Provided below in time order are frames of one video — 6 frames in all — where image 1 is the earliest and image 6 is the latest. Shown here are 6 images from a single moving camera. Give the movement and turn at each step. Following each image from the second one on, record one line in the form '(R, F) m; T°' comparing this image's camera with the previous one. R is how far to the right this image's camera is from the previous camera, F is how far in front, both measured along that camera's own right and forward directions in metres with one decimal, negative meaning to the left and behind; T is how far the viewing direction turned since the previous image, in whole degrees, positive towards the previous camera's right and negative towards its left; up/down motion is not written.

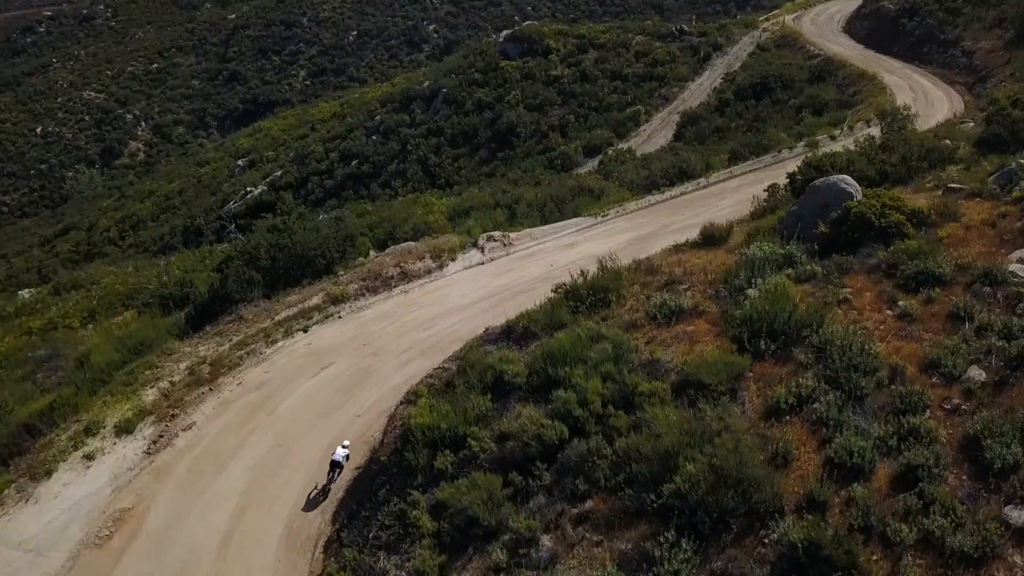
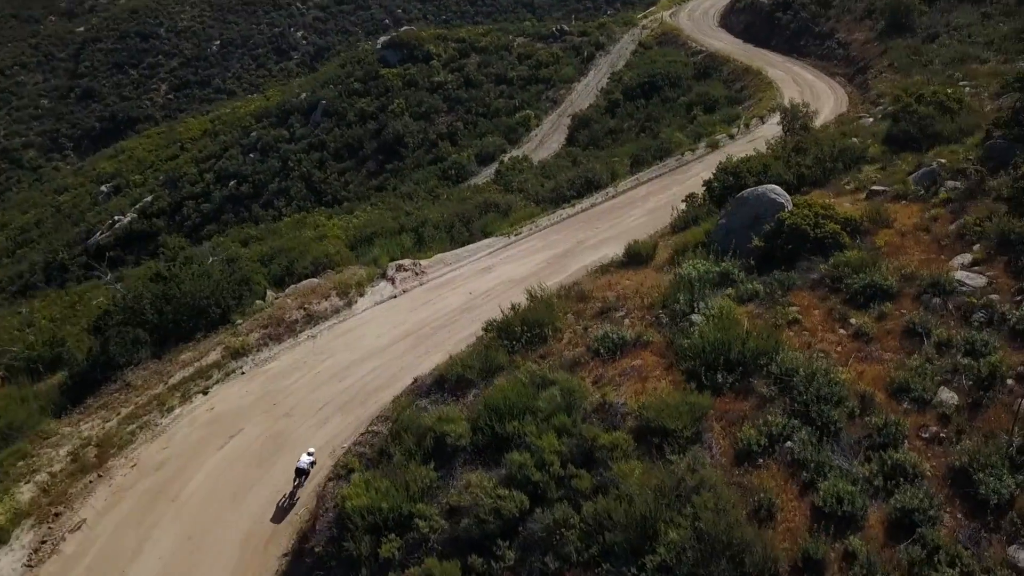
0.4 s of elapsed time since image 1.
(-0.8, +1.7) m; +8°
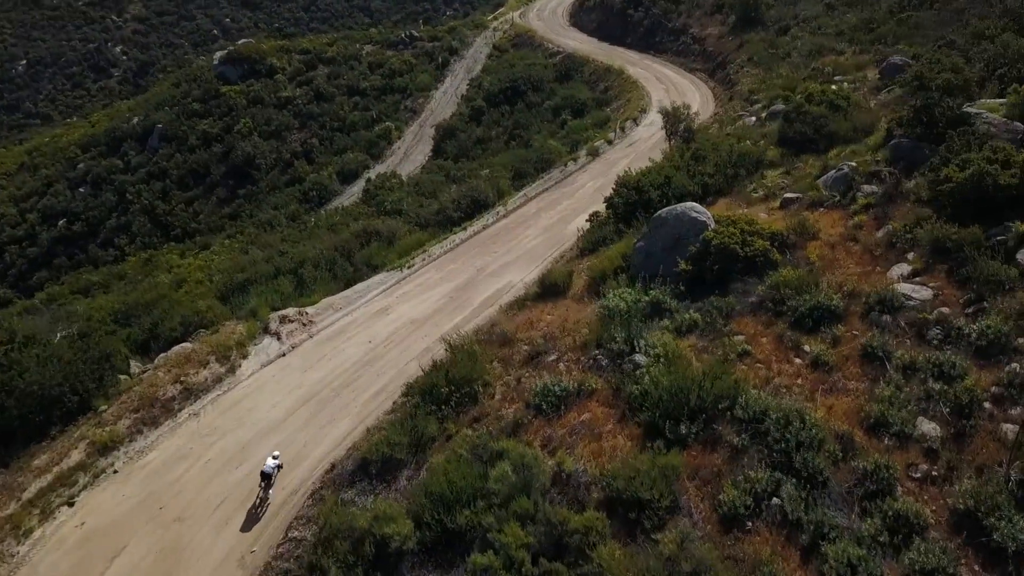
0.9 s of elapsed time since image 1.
(-1.1, +2.1) m; +10°
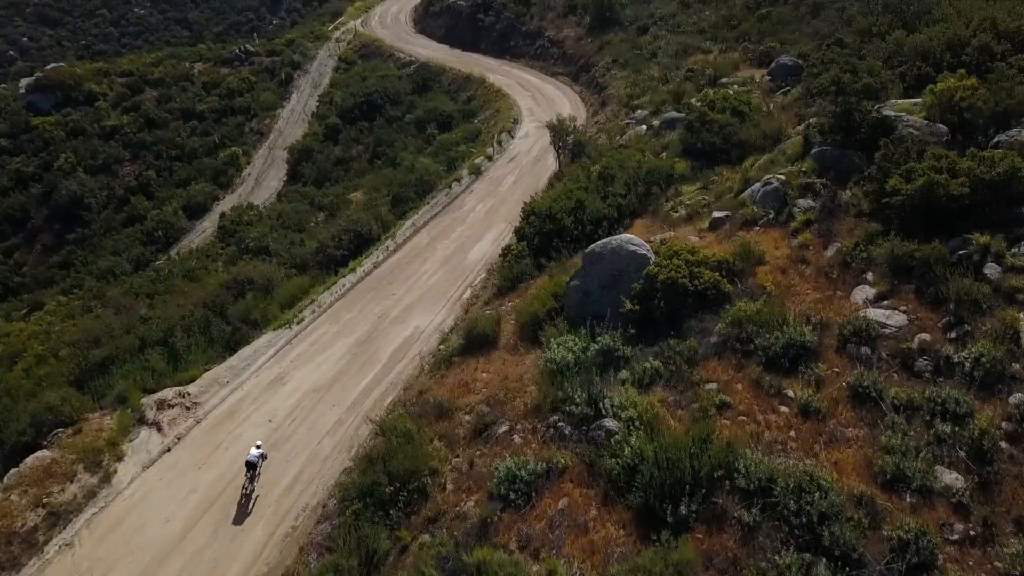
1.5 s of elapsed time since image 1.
(-1.5, +2.4) m; +10°
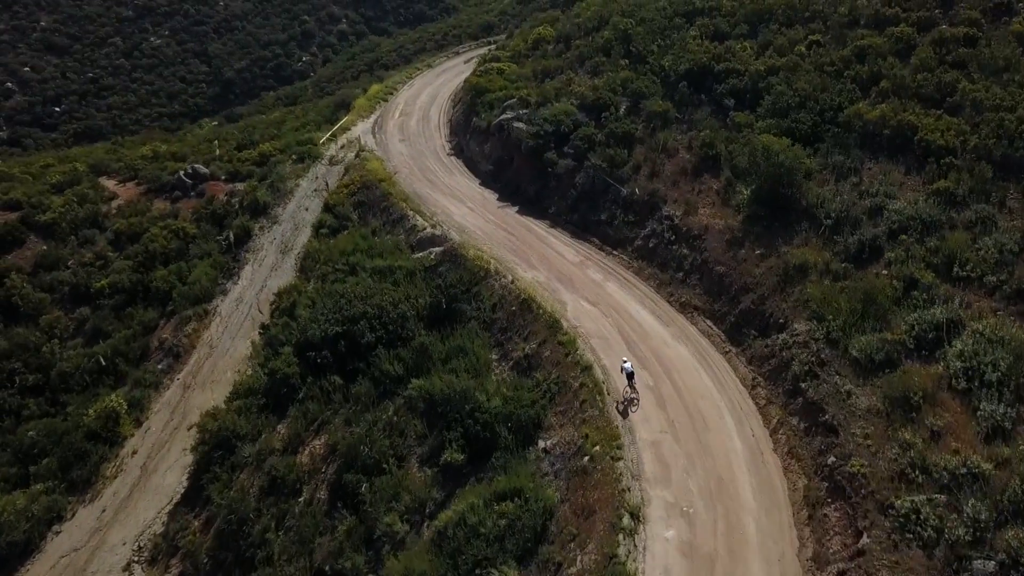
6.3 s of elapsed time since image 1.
(-1.8, +22.4) m; -3°
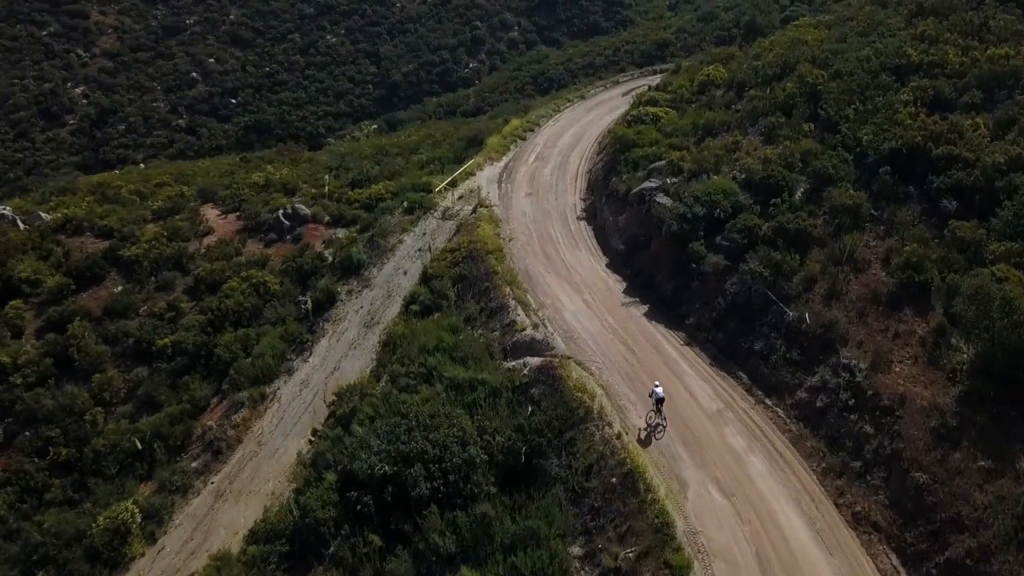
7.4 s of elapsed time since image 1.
(+0.9, +7.1) m; -10°
